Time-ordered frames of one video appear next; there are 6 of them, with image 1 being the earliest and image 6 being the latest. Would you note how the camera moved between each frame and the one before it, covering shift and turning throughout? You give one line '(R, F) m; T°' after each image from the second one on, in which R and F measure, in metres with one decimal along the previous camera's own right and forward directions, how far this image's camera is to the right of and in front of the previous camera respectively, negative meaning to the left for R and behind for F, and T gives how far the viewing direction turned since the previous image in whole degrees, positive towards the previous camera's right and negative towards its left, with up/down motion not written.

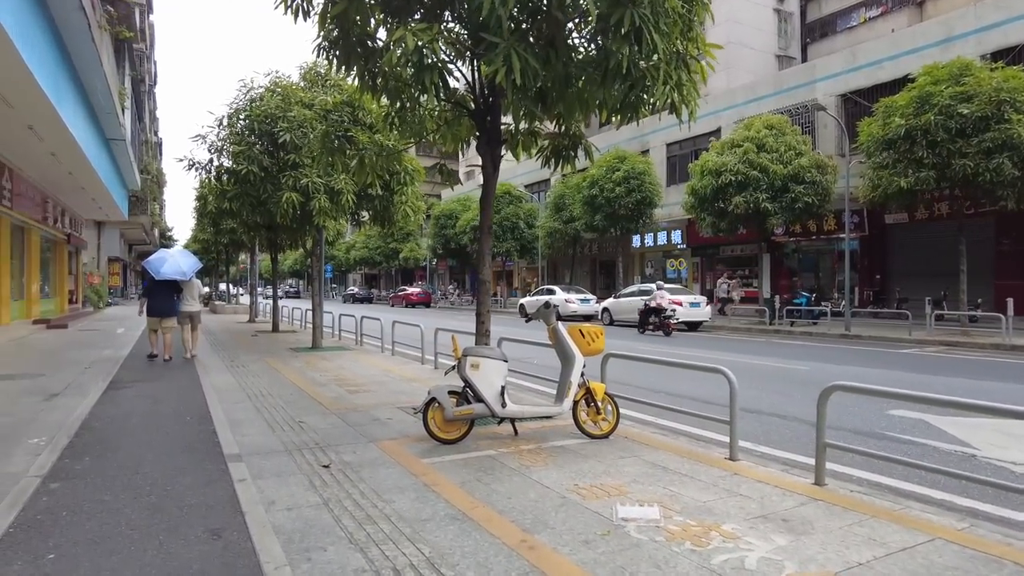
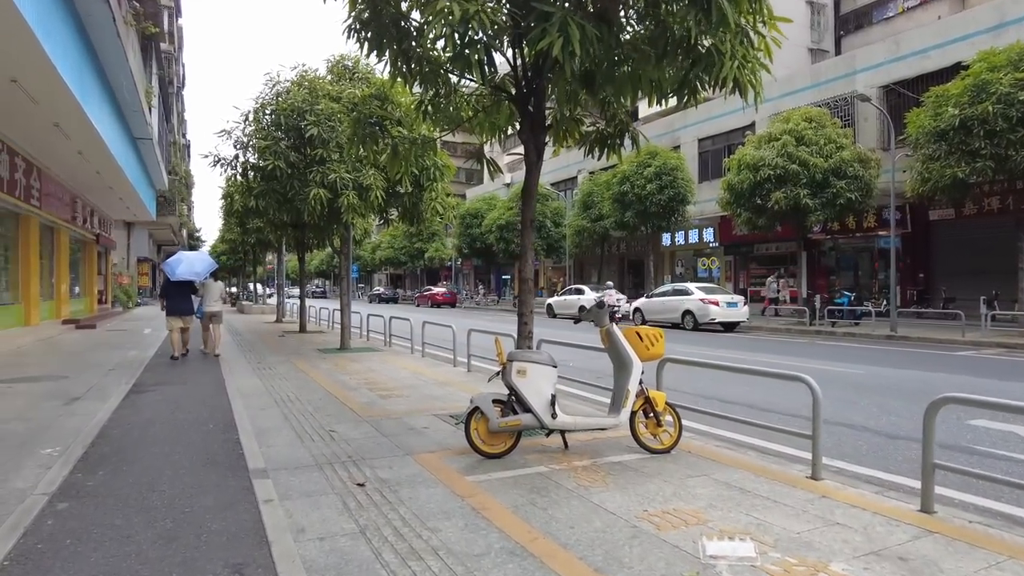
(-0.2, +0.5) m; -2°
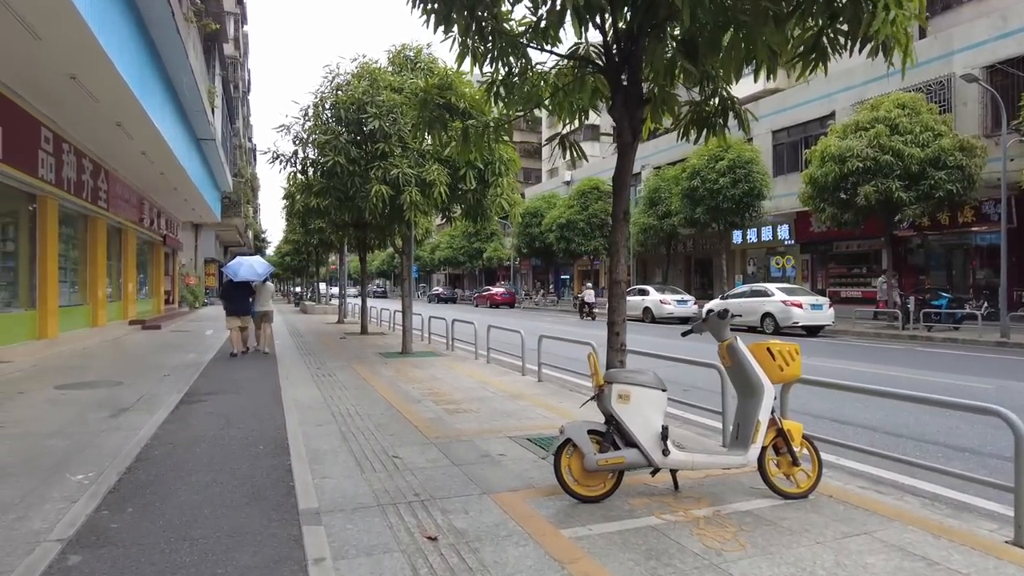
(-0.3, +0.9) m; -5°
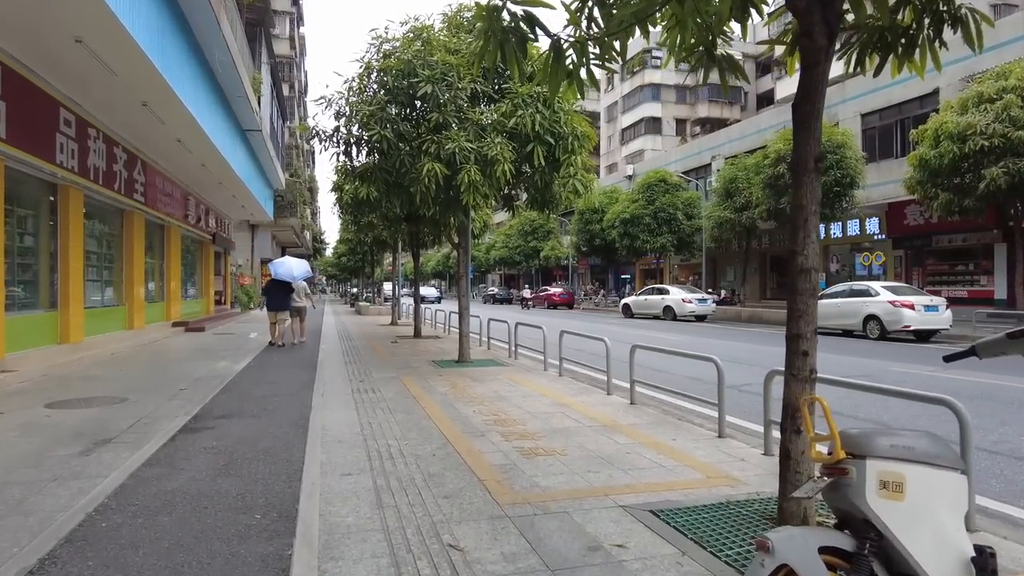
(-0.4, +1.9) m; -5°
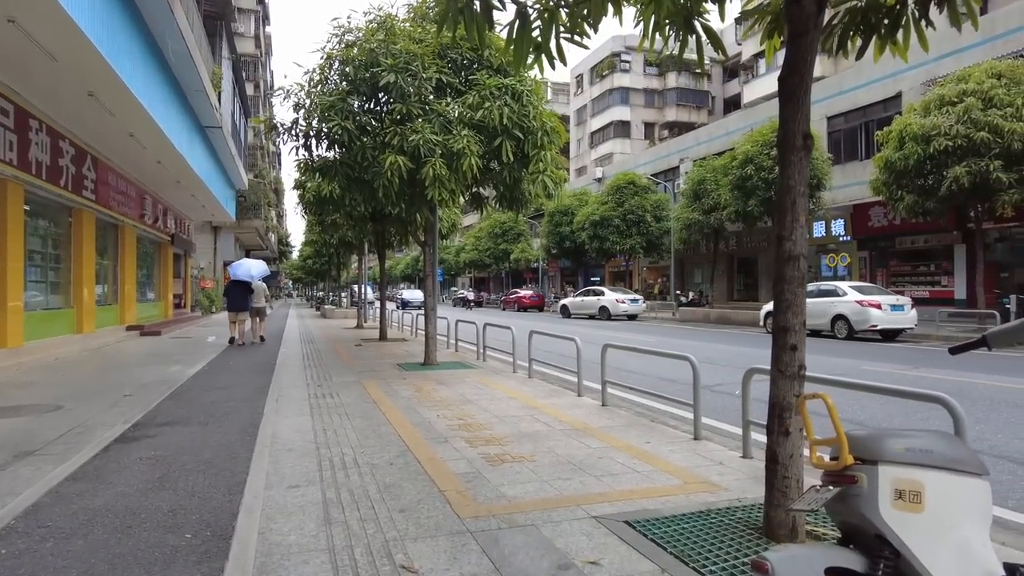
(0.0, +0.4) m; +3°
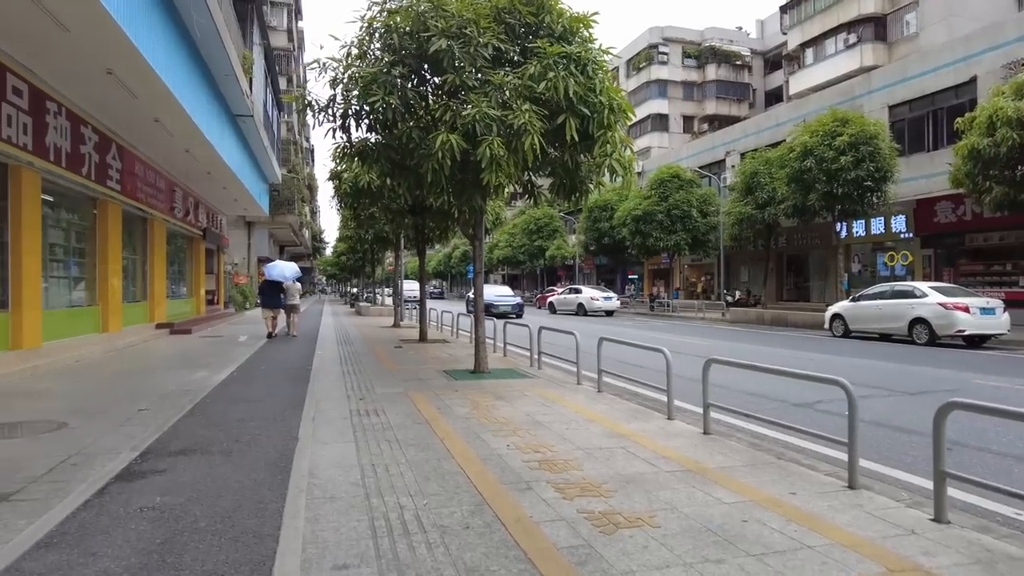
(-0.5, +1.2) m; -3°
